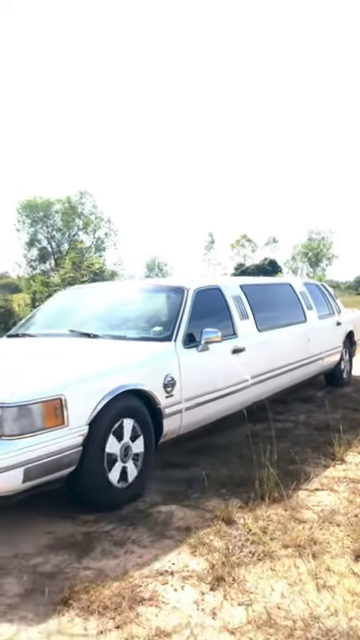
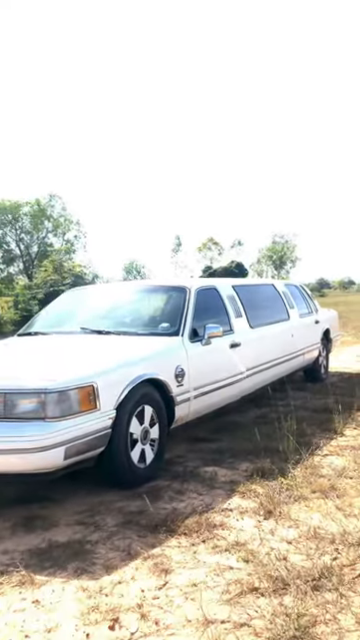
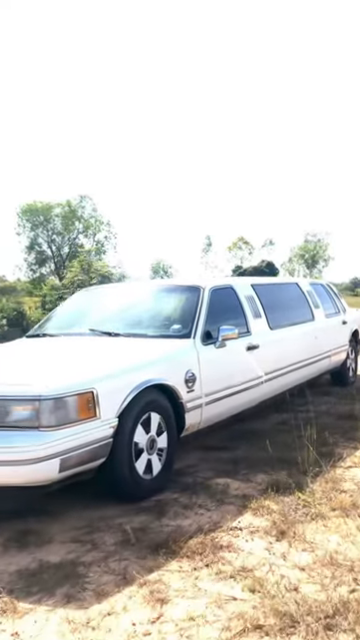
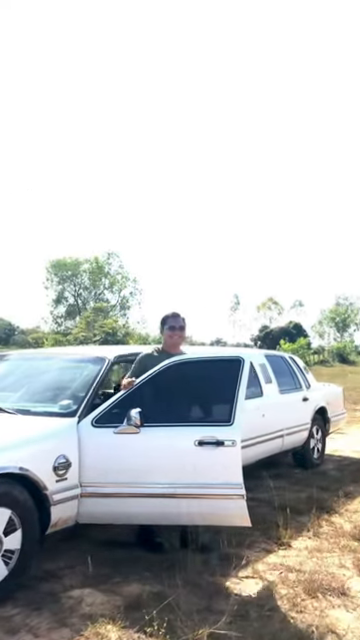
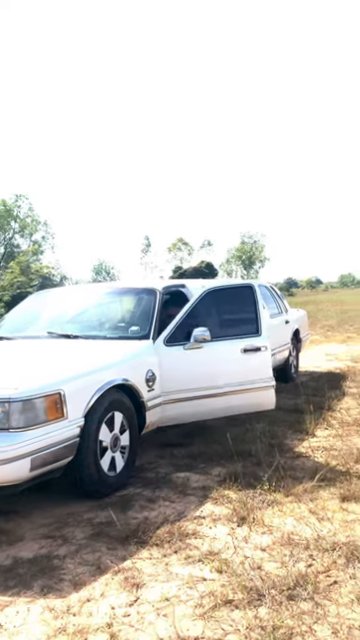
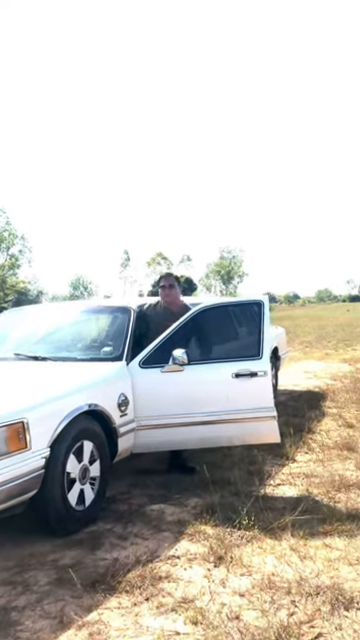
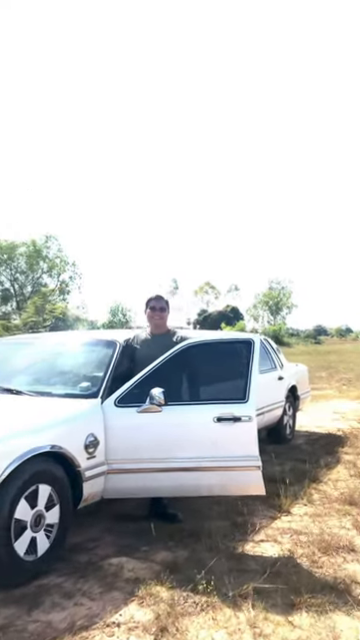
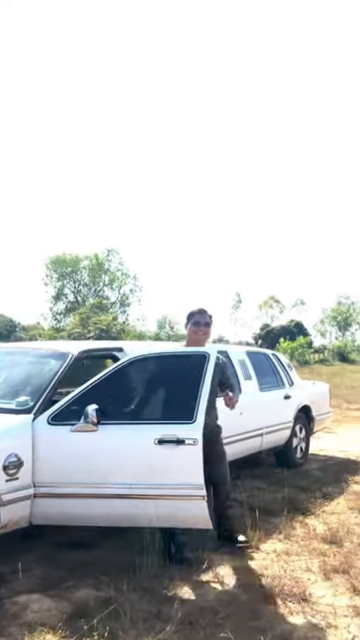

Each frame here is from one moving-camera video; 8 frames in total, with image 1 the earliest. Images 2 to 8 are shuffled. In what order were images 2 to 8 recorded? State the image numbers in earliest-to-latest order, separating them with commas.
3, 2, 5, 6, 7, 4, 8
